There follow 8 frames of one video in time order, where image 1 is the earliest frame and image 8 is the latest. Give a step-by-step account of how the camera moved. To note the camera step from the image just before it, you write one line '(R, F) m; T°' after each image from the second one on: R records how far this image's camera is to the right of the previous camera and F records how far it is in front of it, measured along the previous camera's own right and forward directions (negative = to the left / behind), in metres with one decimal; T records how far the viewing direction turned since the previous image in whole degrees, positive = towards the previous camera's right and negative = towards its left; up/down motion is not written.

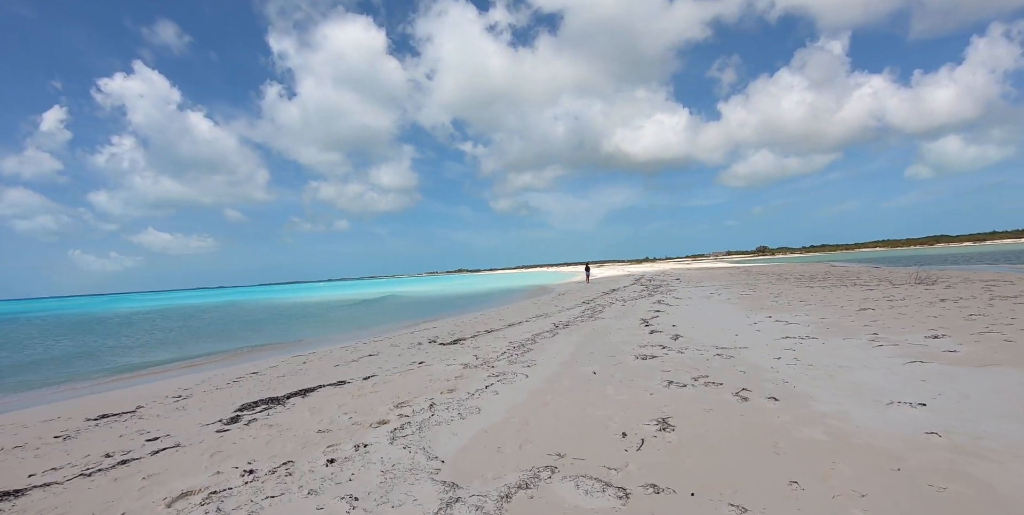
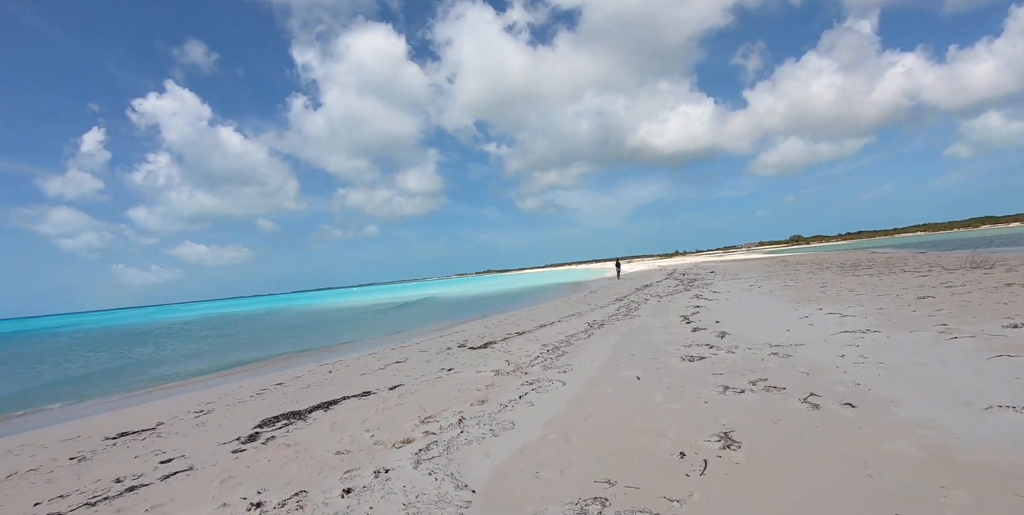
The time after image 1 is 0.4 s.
(-0.1, +0.6) m; -3°
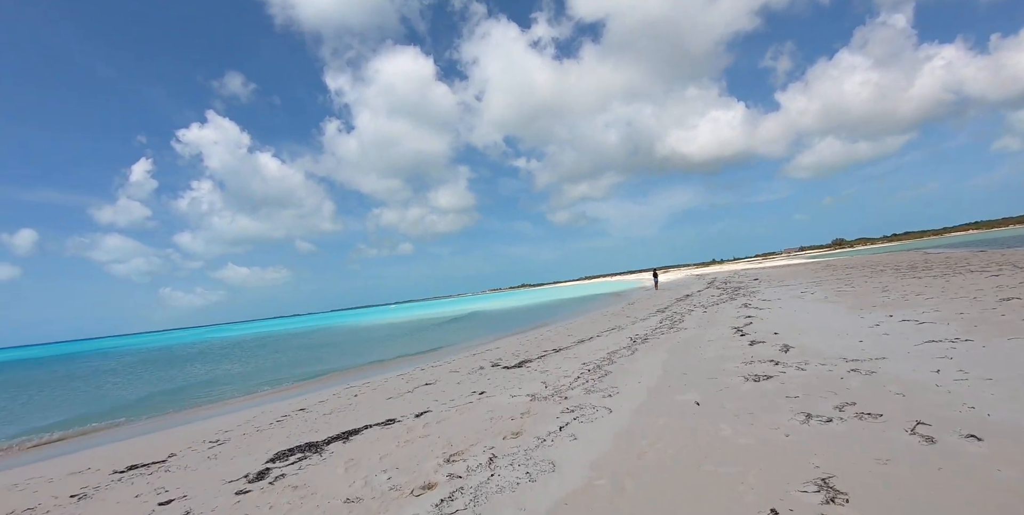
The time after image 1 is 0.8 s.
(0.0, +0.8) m; -4°
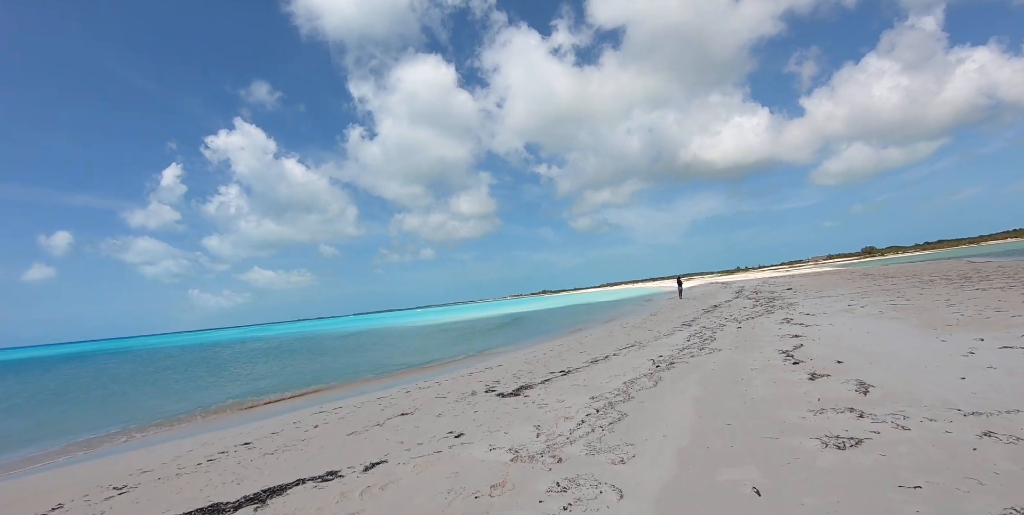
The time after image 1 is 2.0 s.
(+0.5, +2.0) m; -2°
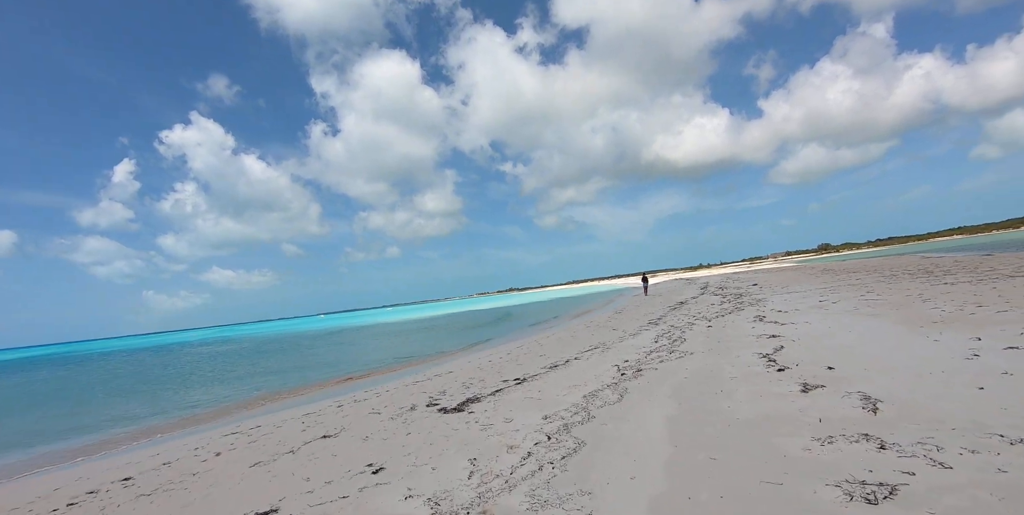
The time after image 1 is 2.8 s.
(+0.5, +1.4) m; +4°
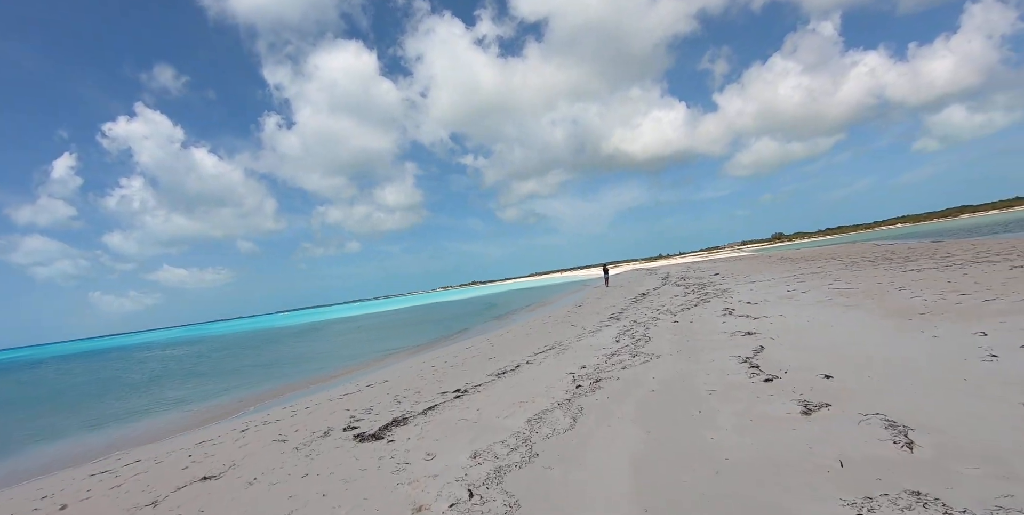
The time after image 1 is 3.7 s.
(+0.5, +1.6) m; +4°
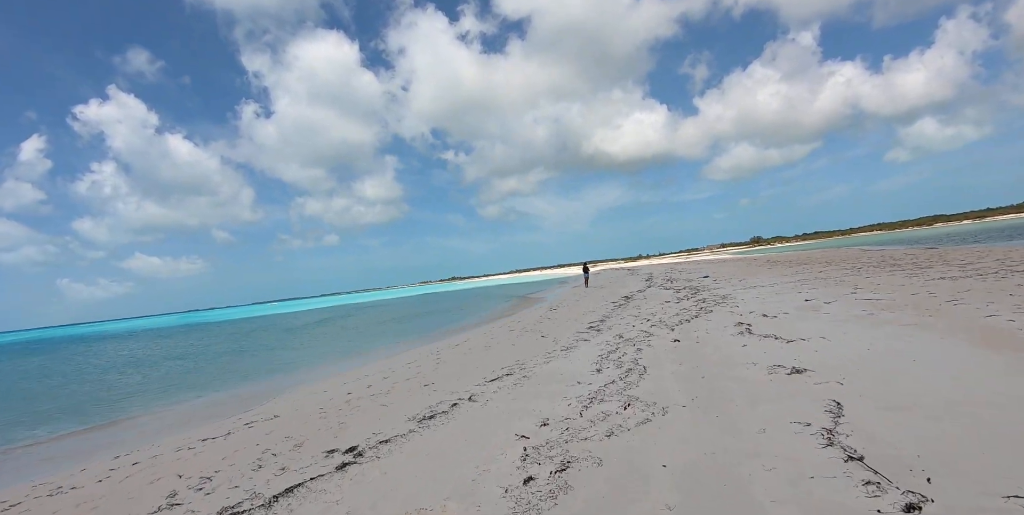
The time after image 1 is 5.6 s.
(+0.7, +3.0) m; +3°
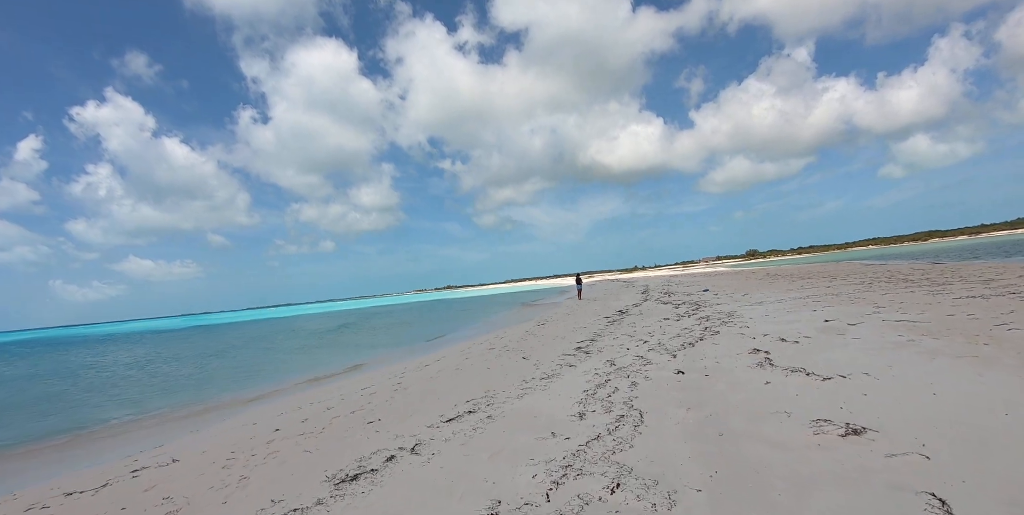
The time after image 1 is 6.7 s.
(+0.4, +1.6) m; +1°
